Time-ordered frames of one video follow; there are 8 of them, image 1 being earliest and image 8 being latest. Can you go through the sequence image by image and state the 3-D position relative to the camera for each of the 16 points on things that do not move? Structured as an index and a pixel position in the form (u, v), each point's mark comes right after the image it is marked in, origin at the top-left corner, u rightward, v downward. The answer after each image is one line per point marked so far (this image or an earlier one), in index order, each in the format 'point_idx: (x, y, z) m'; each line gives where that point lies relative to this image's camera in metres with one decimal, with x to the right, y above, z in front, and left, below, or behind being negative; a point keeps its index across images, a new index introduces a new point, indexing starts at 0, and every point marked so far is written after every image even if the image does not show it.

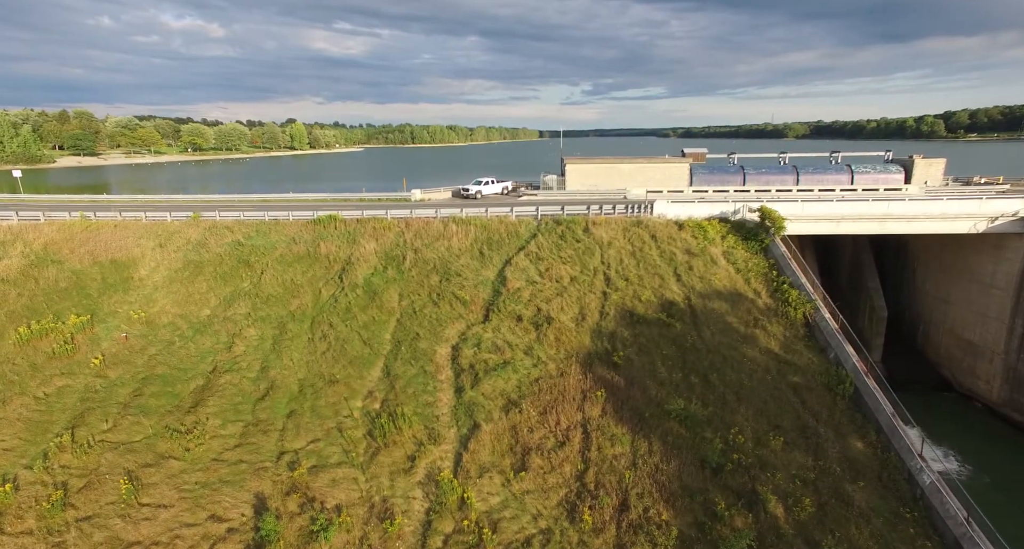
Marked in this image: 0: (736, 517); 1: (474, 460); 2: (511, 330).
0: (+5.4, -5.9, +11.6) m
1: (-1.0, -5.1, +13.3) m
2: (-0.1, -2.0, +17.2) m
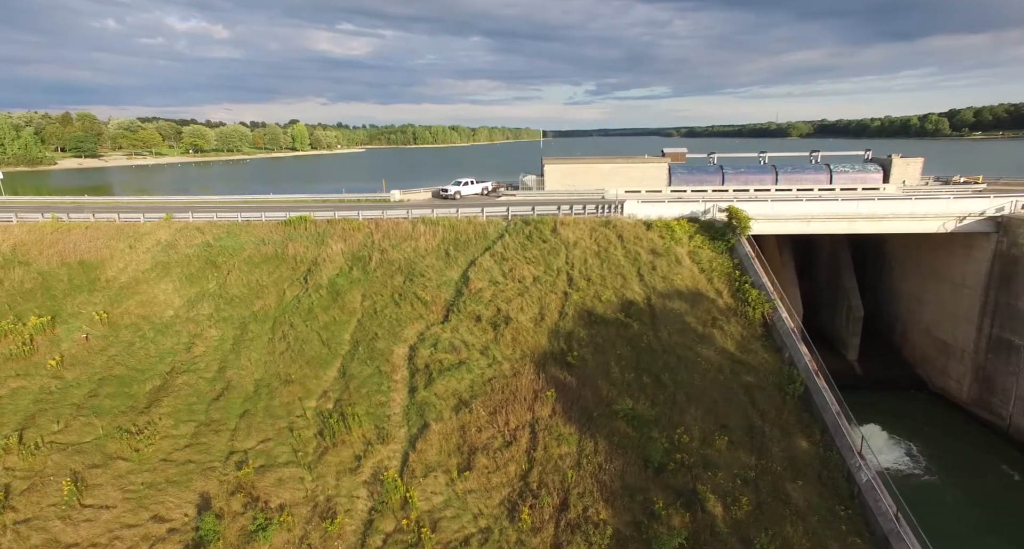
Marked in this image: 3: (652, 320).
0: (+3.9, -5.9, +11.6) m
1: (-2.5, -5.2, +13.3) m
2: (-1.6, -2.0, +17.3) m
3: (+5.0, -1.7, +17.2) m
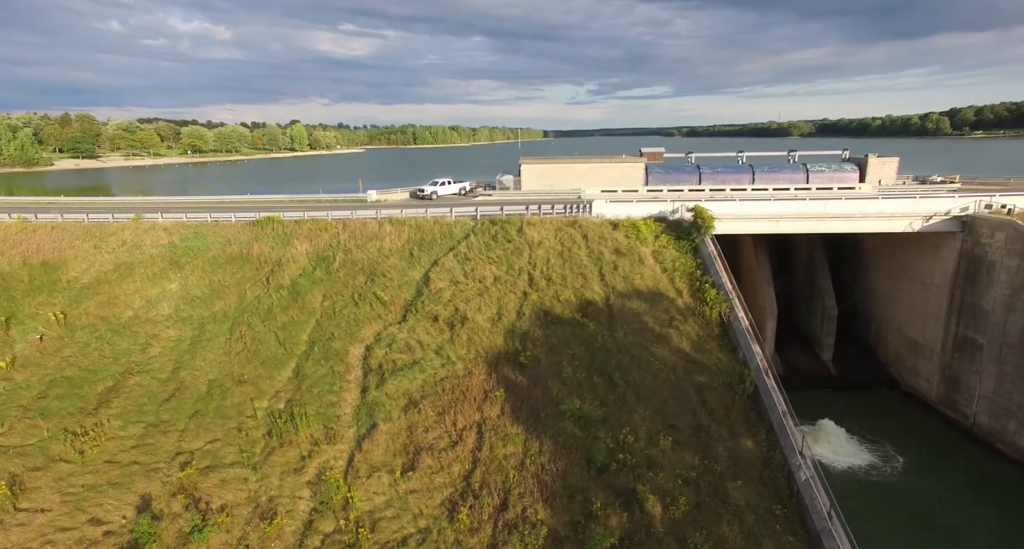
0: (+2.4, -5.9, +11.6) m
1: (-4.1, -5.2, +13.3) m
2: (-3.1, -2.0, +17.3) m
3: (+3.5, -1.6, +17.2) m
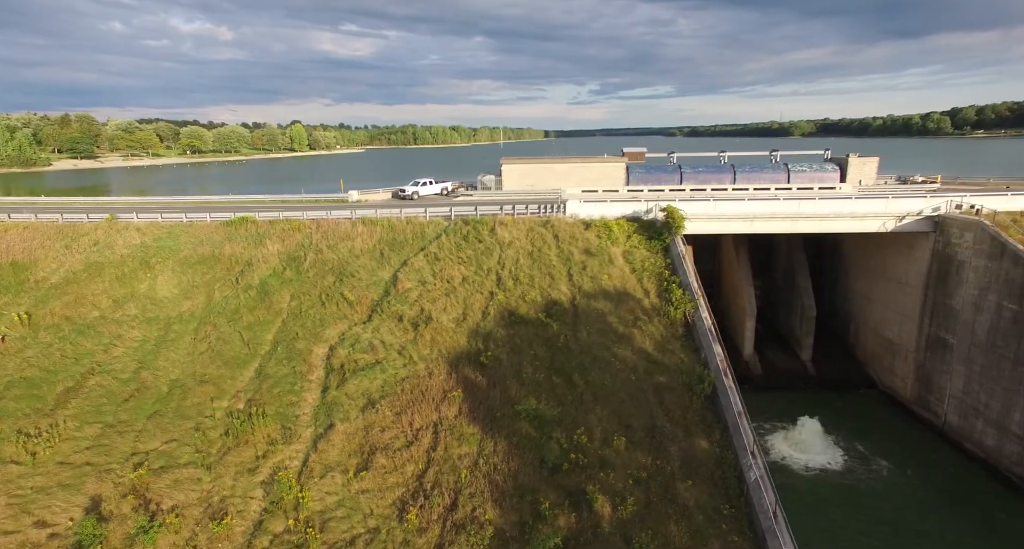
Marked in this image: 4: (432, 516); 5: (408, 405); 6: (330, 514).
0: (+1.1, -5.9, +11.6) m
1: (-5.3, -5.2, +13.3) m
2: (-4.4, -2.0, +17.3) m
3: (+2.2, -1.6, +17.2) m
4: (-2.0, -6.0, +11.9) m
5: (-3.2, -4.0, +14.6) m
6: (-4.6, -6.1, +12.1) m
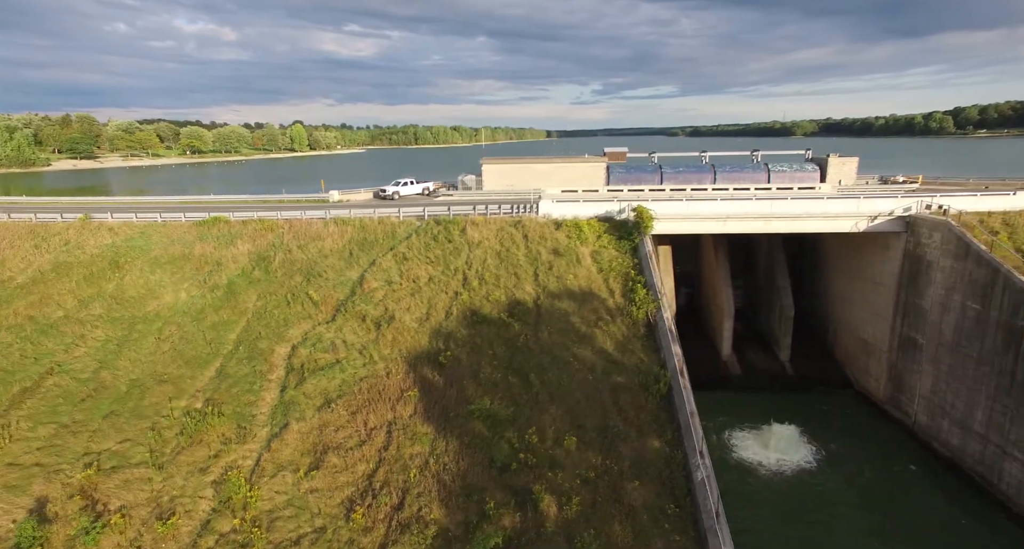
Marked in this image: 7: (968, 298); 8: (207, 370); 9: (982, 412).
0: (-0.2, -5.9, +11.7) m
1: (-6.7, -5.2, +13.4) m
2: (-5.7, -2.0, +17.3) m
3: (+0.9, -1.6, +17.3) m
4: (-3.4, -6.0, +11.9) m
5: (-4.5, -4.0, +14.7) m
6: (-5.9, -6.1, +12.1) m
7: (+17.8, -0.9, +18.7) m
8: (-10.3, -3.2, +16.1) m
9: (+17.6, -5.2, +18.0) m
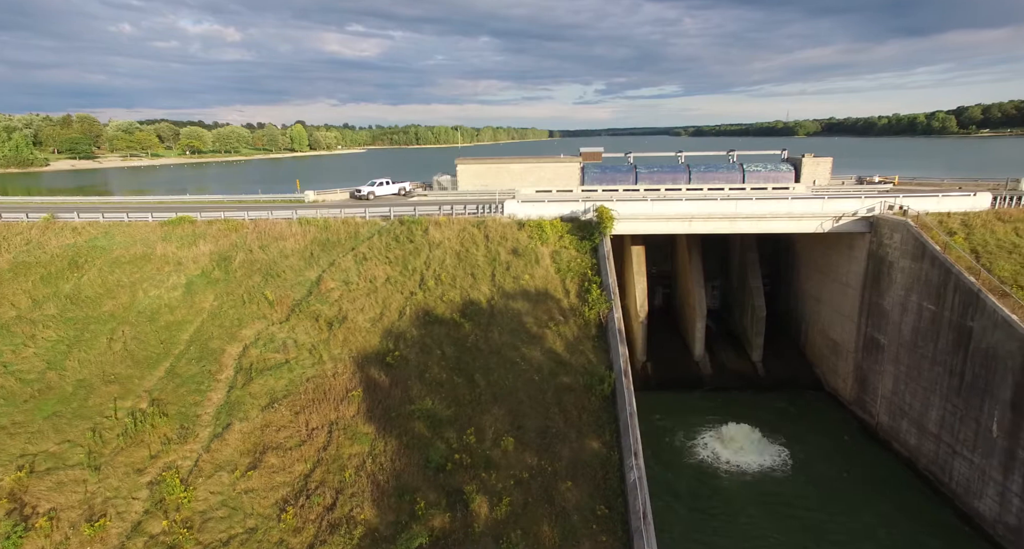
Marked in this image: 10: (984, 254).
0: (-1.9, -5.9, +11.7) m
1: (-8.4, -5.2, +13.4) m
2: (-7.4, -2.0, +17.3) m
3: (-0.8, -1.7, +17.3) m
4: (-5.1, -6.0, +11.9) m
5: (-6.2, -4.0, +14.7) m
6: (-7.6, -6.1, +12.1) m
7: (+16.1, -0.9, +18.6) m
8: (-12.0, -3.2, +16.1) m
9: (+15.9, -5.2, +18.0) m
10: (+18.2, +0.8, +18.5) m
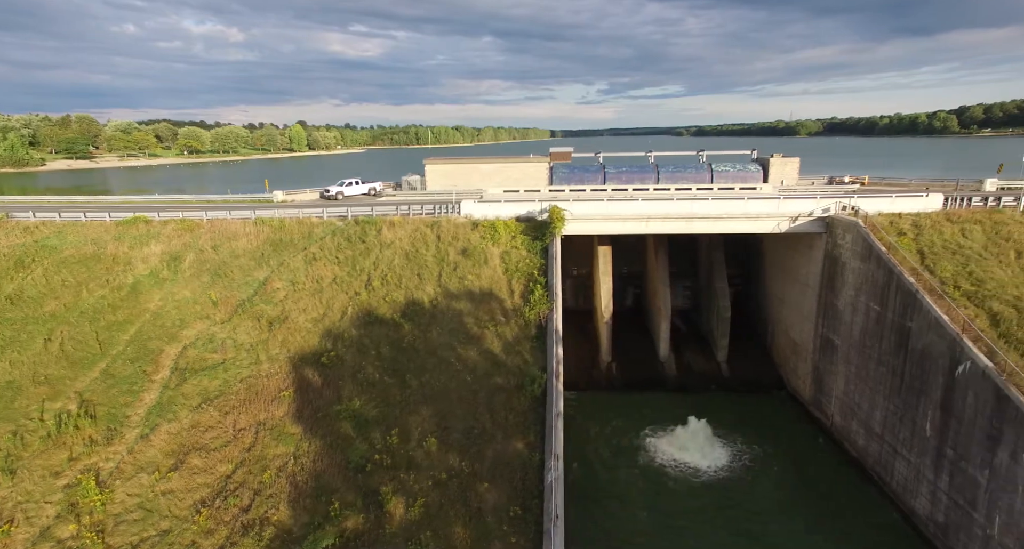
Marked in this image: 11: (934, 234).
0: (-4.0, -5.9, +11.6) m
1: (-10.5, -5.2, +13.3) m
2: (-9.5, -2.0, +17.3) m
3: (-2.9, -1.7, +17.2) m
4: (-7.2, -6.0, +11.9) m
5: (-8.3, -4.0, +14.6) m
6: (-9.7, -6.1, +12.1) m
7: (+14.0, -0.9, +18.6) m
8: (-14.1, -3.2, +16.1) m
9: (+13.8, -5.2, +17.9) m
10: (+16.1, +0.8, +18.4) m
11: (+17.2, +1.6, +19.5) m
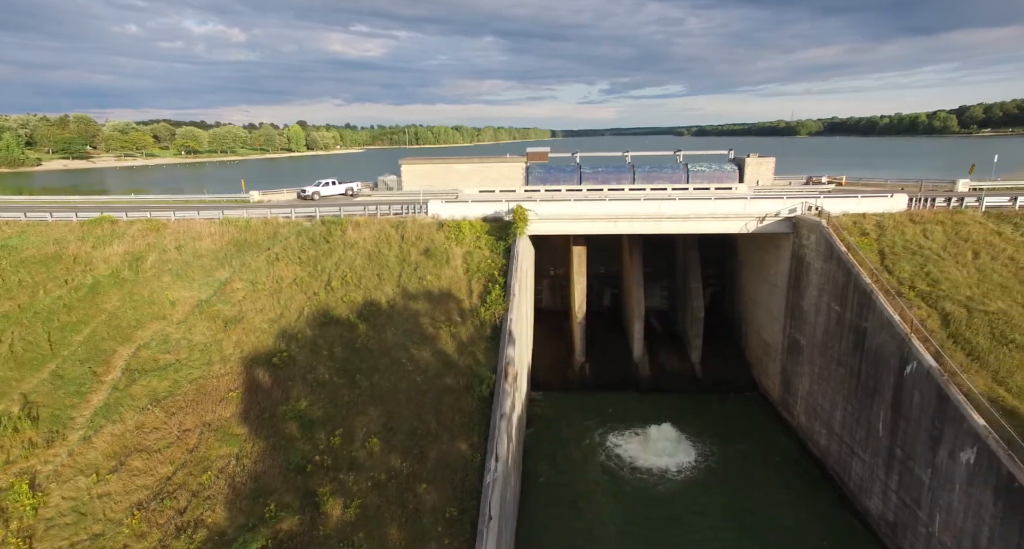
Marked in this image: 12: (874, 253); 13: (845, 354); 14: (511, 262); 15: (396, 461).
0: (-5.6, -5.9, +11.5) m
1: (-12.0, -5.2, +13.2) m
2: (-11.1, -2.0, +17.2) m
3: (-4.5, -1.7, +17.2) m
4: (-8.7, -6.0, +11.8) m
5: (-9.9, -4.0, +14.5) m
6: (-11.3, -6.1, +12.0) m
7: (+12.4, -0.9, +18.6) m
8: (-15.6, -3.2, +16.0) m
9: (+12.3, -5.2, +17.9) m
10: (+14.5, +0.8, +18.4) m
11: (+15.6, +1.6, +19.4) m
12: (+14.0, +0.9, +18.4) m
13: (+12.1, -2.9, +17.4) m
14: (0.0, +0.5, +19.3) m
15: (-3.1, -5.0, +12.9) m
